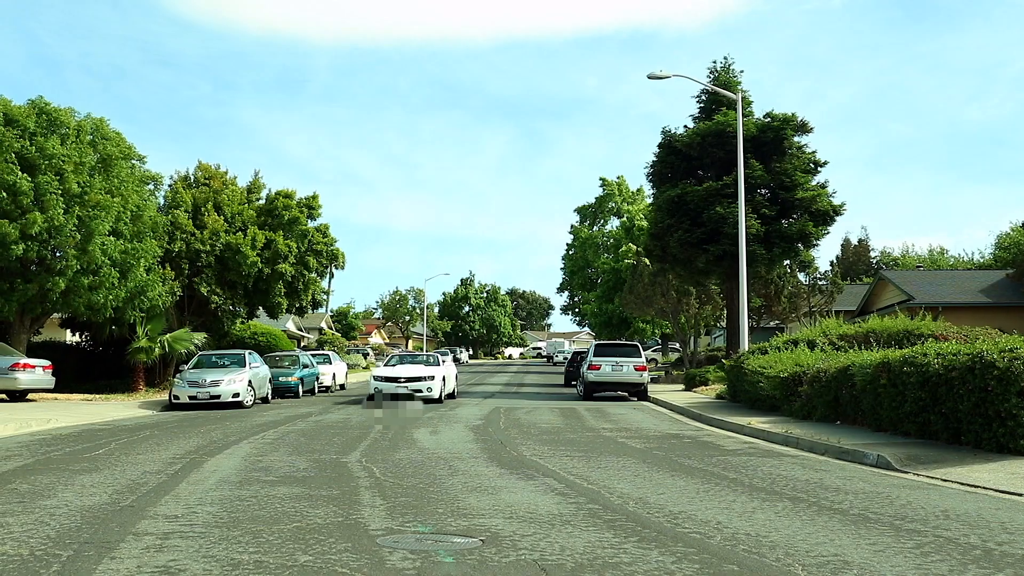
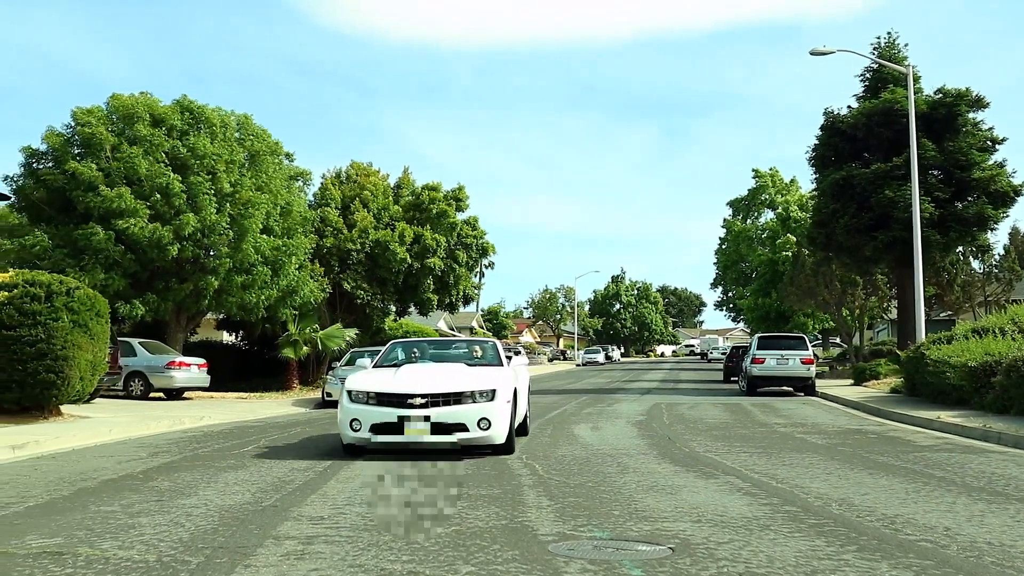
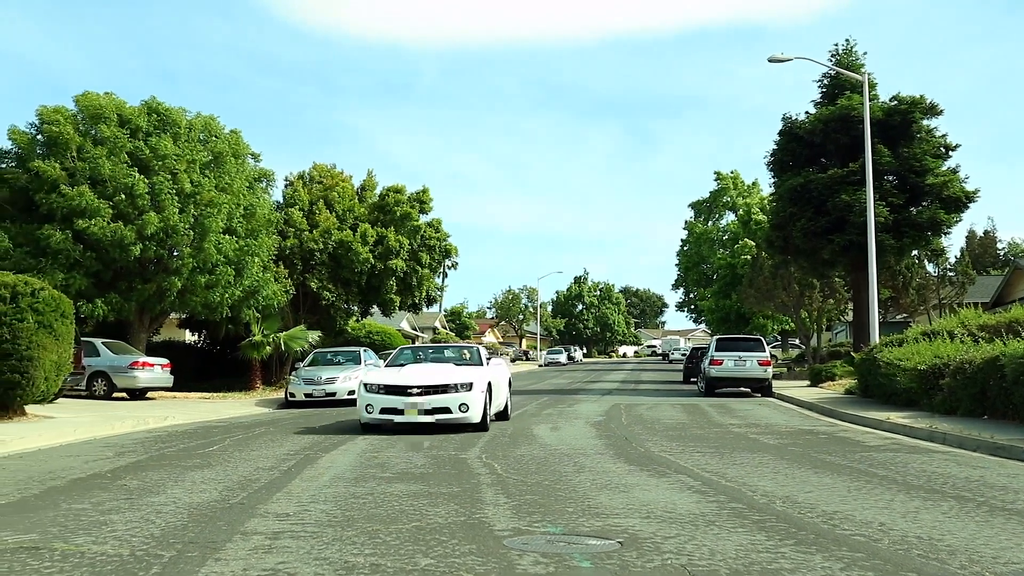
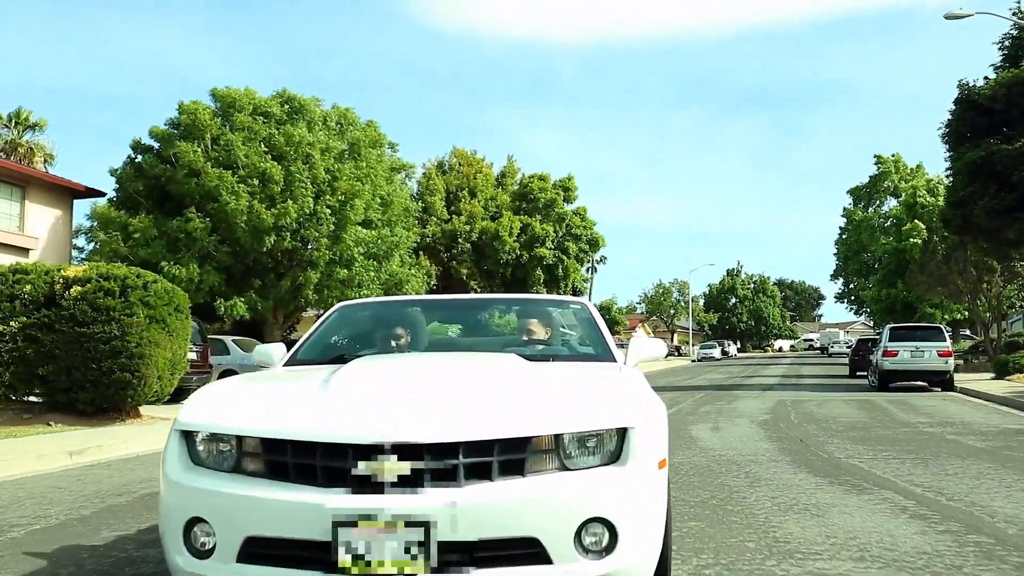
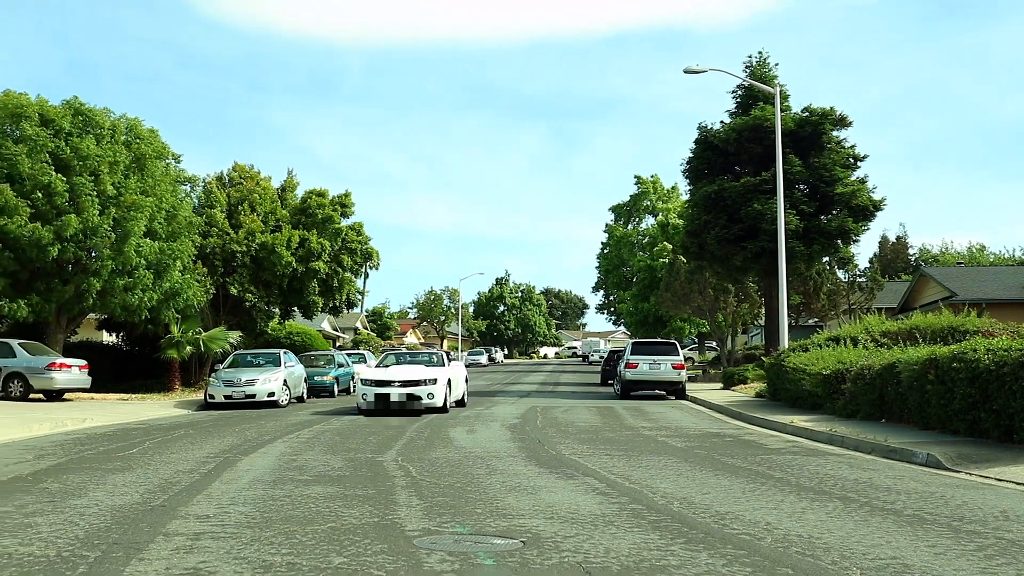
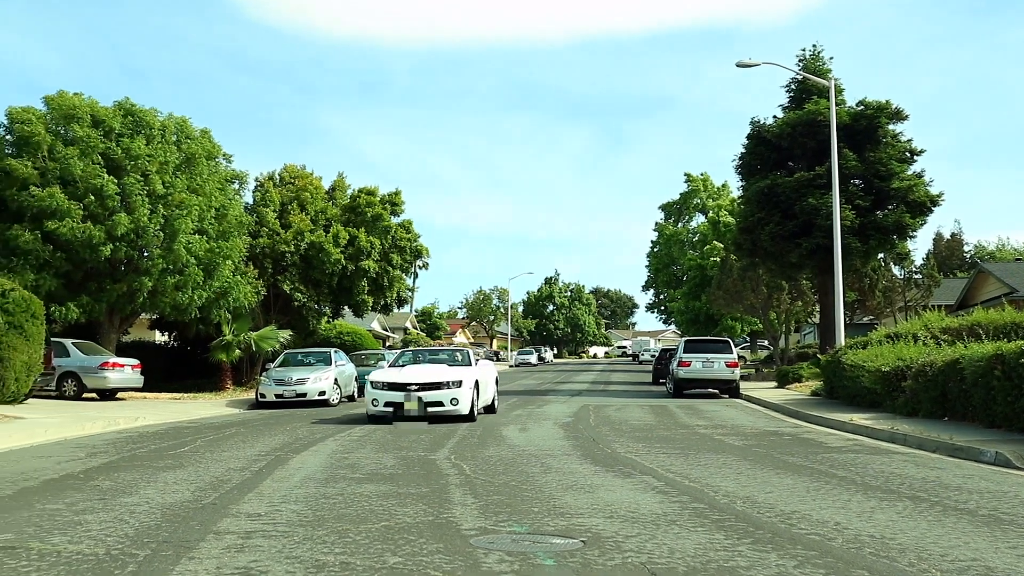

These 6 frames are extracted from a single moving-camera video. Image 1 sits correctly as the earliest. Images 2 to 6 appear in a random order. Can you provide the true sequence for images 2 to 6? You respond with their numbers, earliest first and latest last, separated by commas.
5, 6, 3, 2, 4
